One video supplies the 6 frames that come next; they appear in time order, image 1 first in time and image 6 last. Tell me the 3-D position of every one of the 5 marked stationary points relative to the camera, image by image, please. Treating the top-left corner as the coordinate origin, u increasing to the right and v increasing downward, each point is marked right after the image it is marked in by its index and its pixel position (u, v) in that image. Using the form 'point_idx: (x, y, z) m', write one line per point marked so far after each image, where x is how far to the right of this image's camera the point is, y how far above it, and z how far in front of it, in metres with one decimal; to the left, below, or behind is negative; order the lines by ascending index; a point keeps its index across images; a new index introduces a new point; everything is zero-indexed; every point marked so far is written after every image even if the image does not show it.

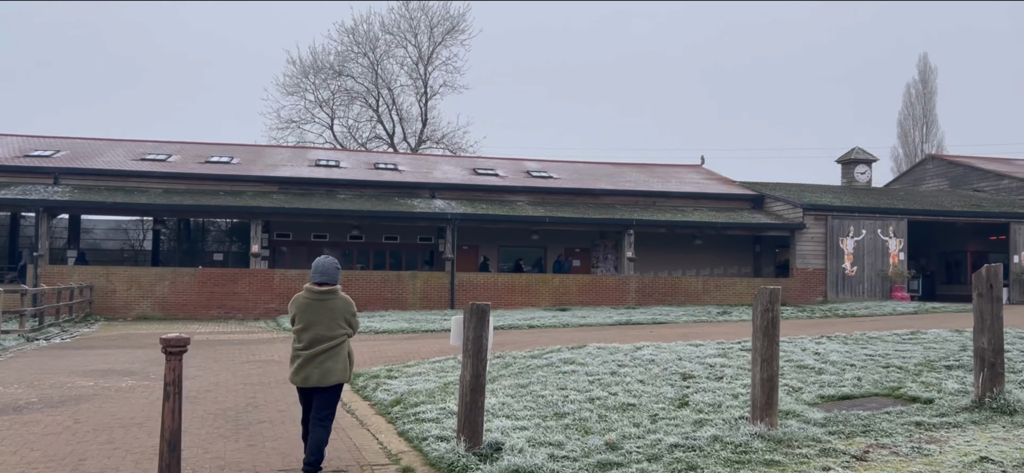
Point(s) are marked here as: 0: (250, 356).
0: (-3.8, -1.7, +12.3) m
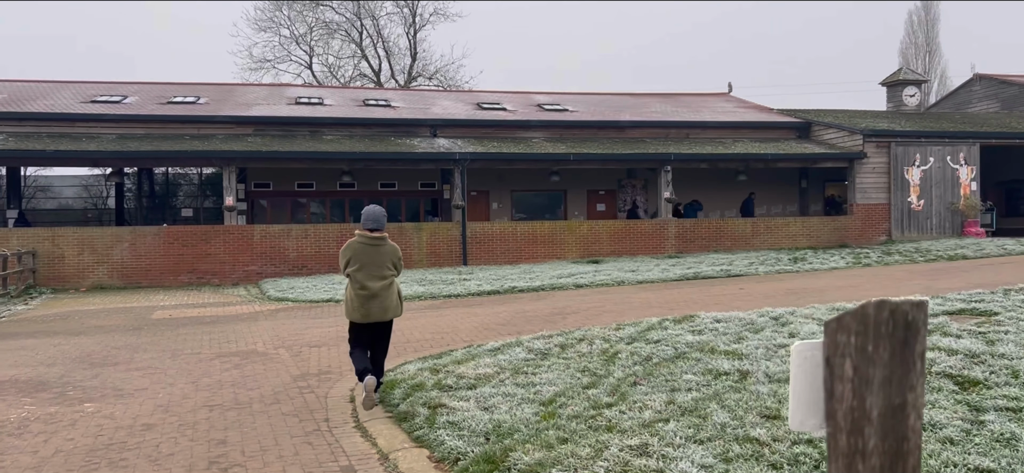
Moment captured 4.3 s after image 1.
0: (-3.0, -1.1, +8.9) m
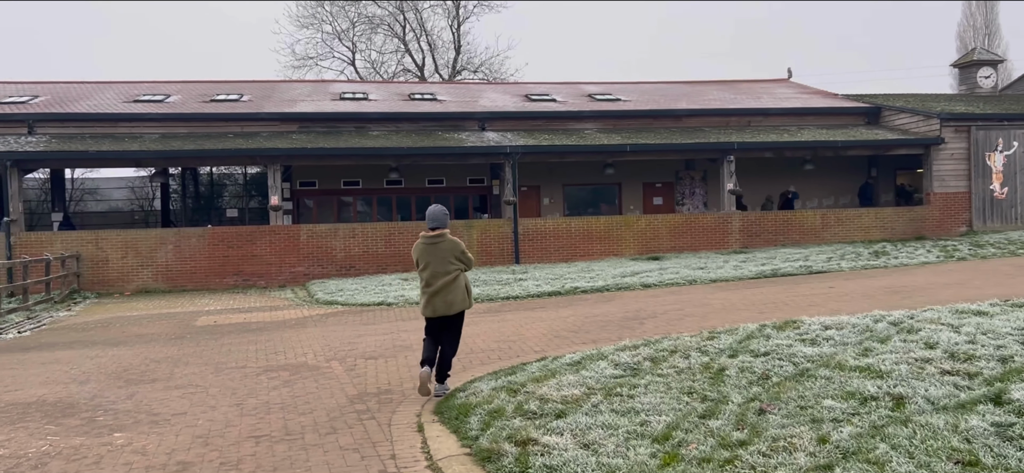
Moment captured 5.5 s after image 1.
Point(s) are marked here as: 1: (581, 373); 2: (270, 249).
0: (-2.3, -1.1, +8.1) m
1: (+0.5, -1.0, +5.9) m
2: (-4.7, -0.2, +16.4) m
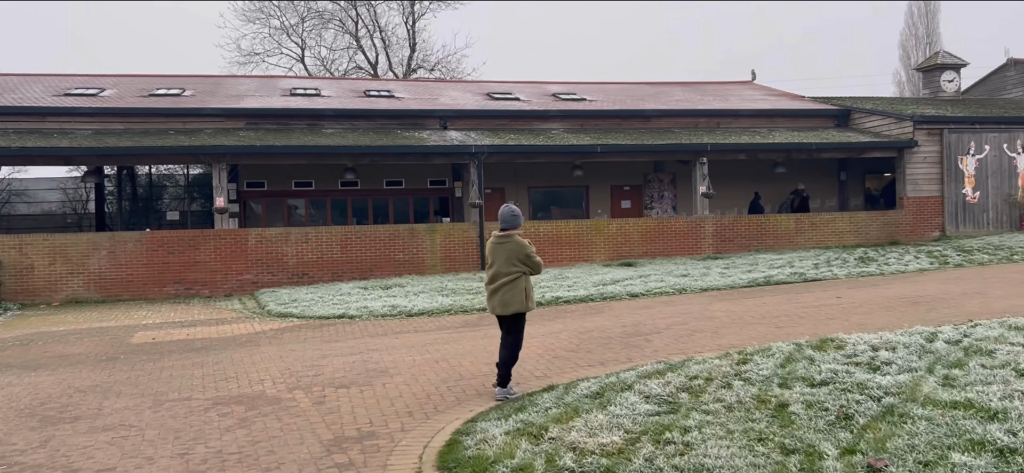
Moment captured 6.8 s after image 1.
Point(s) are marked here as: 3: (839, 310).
0: (-2.3, -1.2, +6.9) m
1: (+0.6, -1.0, +4.9) m
2: (-5.3, -0.3, +15.0) m
3: (+3.4, -0.8, +8.9) m
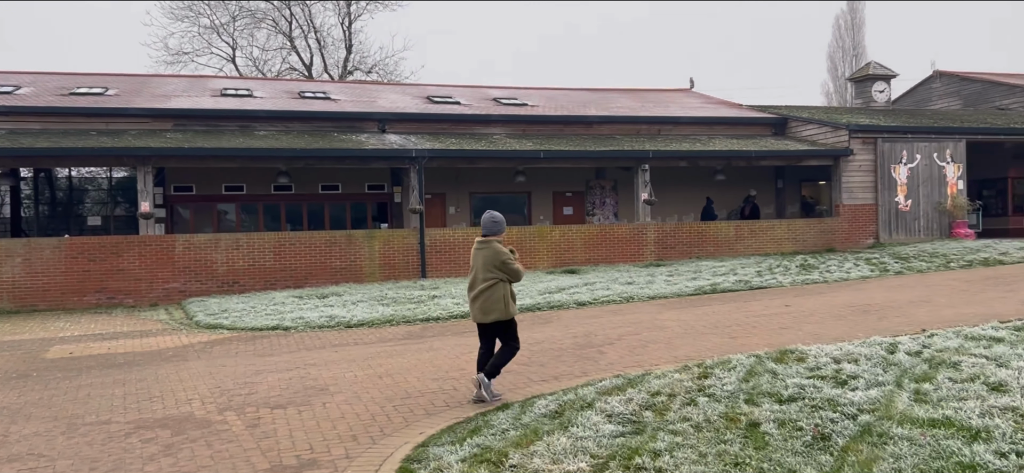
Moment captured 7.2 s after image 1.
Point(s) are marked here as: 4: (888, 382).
0: (-2.7, -1.3, +6.3) m
1: (+0.3, -1.1, +4.6) m
2: (-6.3, -0.4, +14.2) m
3: (+2.9, -0.9, +8.8) m
4: (+2.3, -0.9, +5.1) m
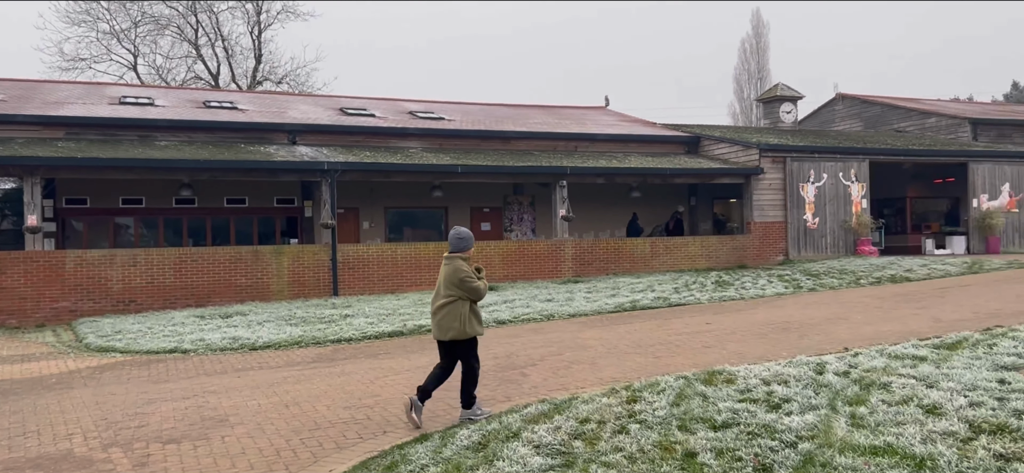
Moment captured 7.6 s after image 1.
0: (-3.3, -1.4, +5.7) m
1: (-0.1, -1.1, +4.2) m
2: (-7.6, -0.7, +13.2) m
3: (+2.1, -1.0, +8.6) m
4: (+1.8, -1.0, +4.9) m
